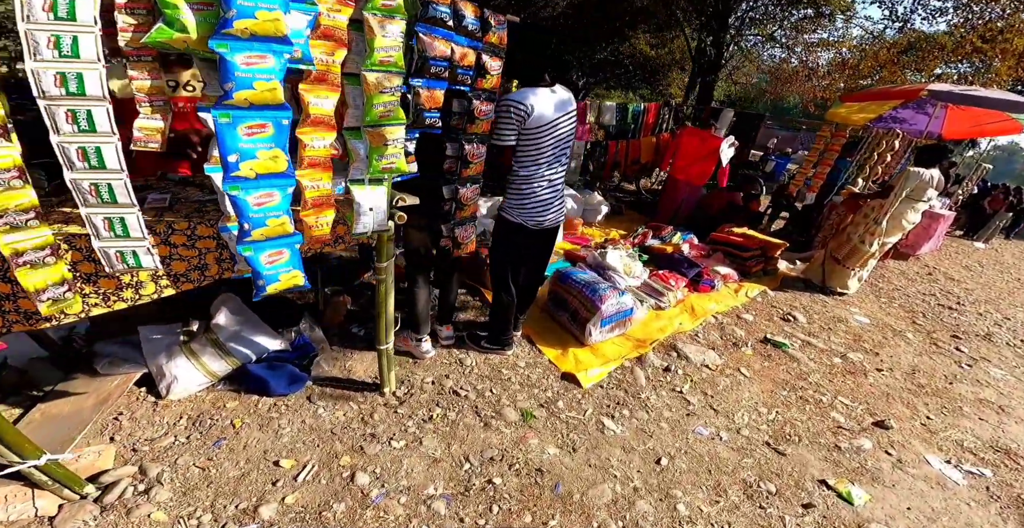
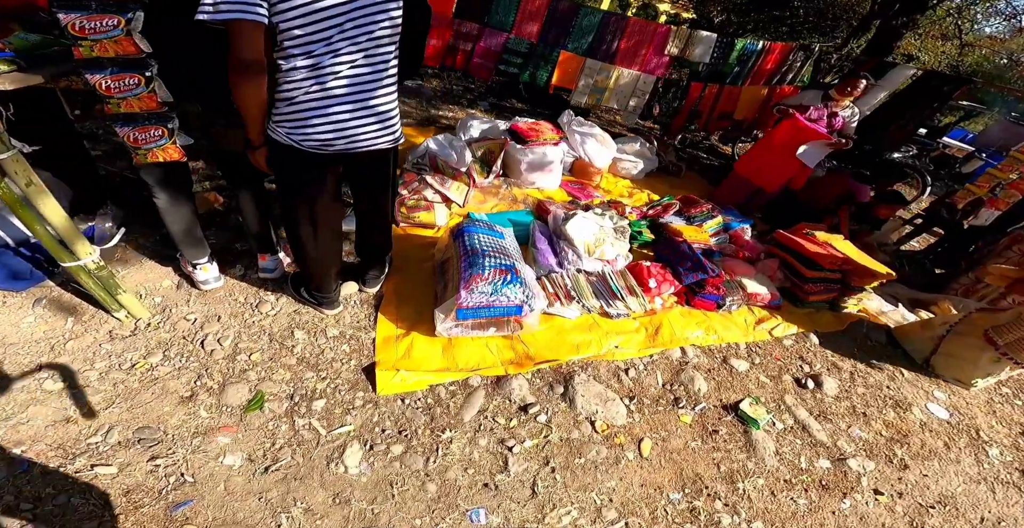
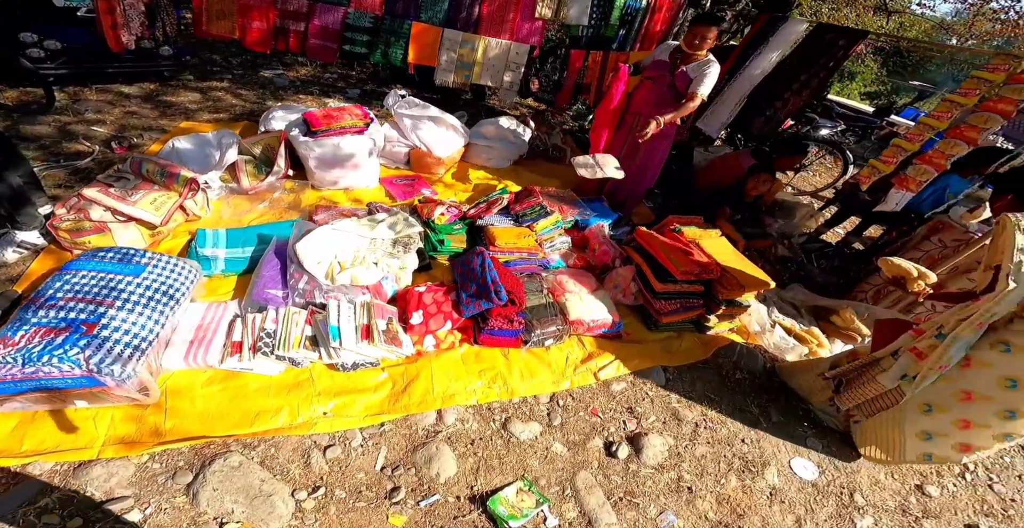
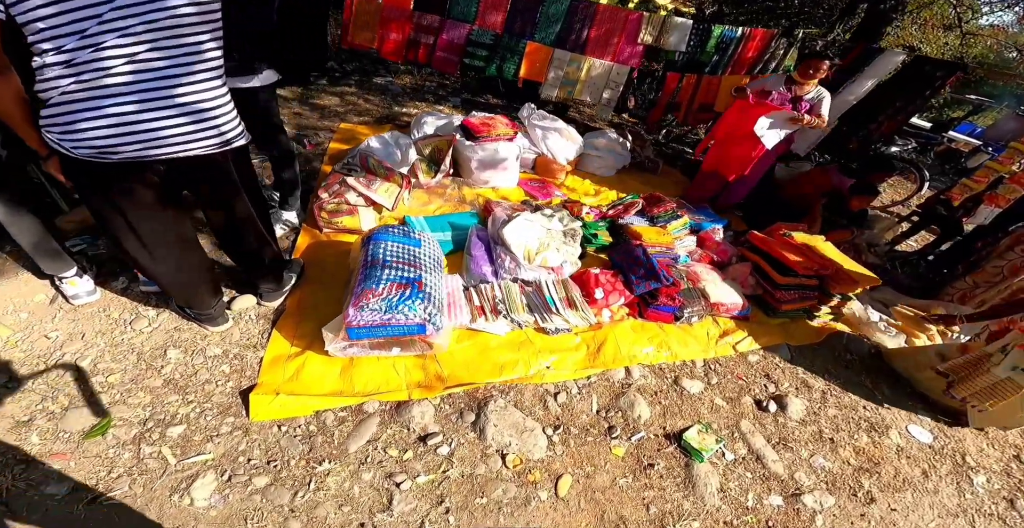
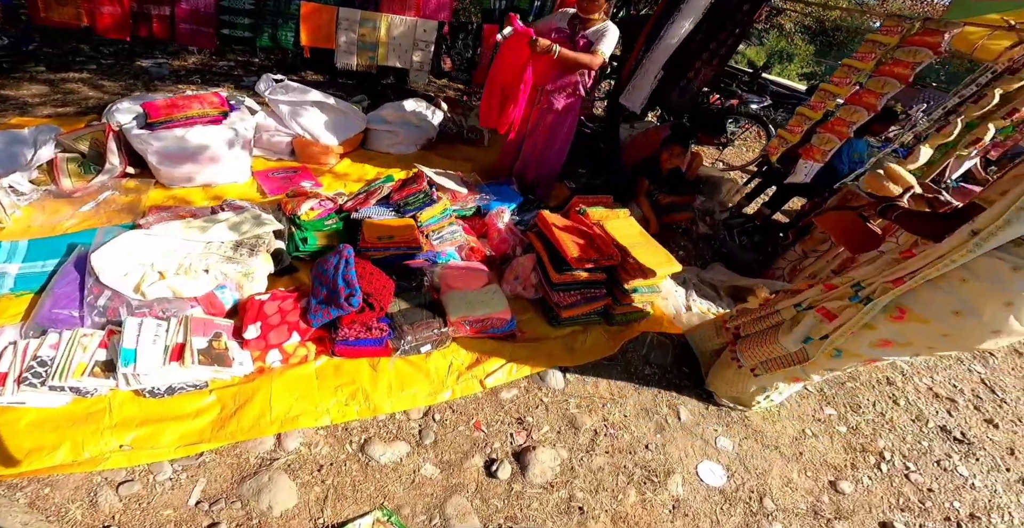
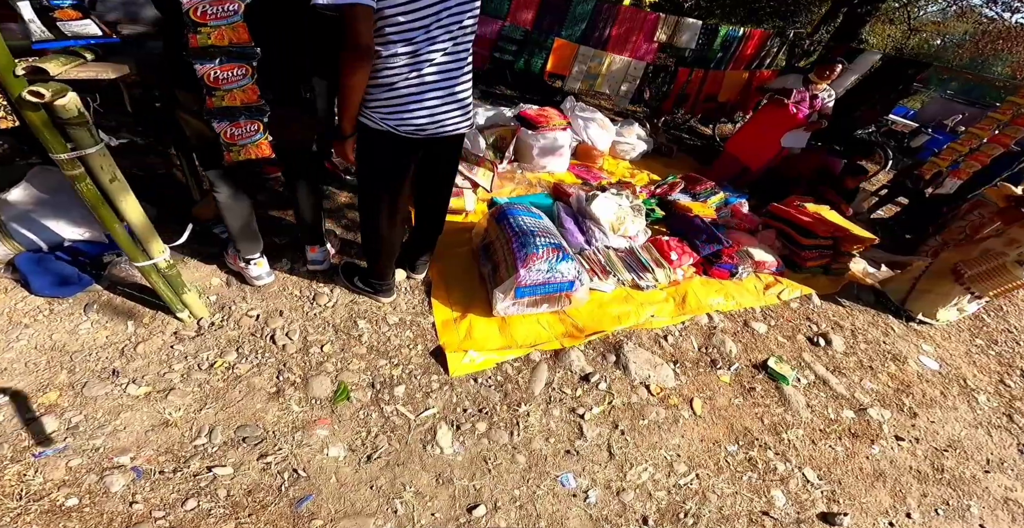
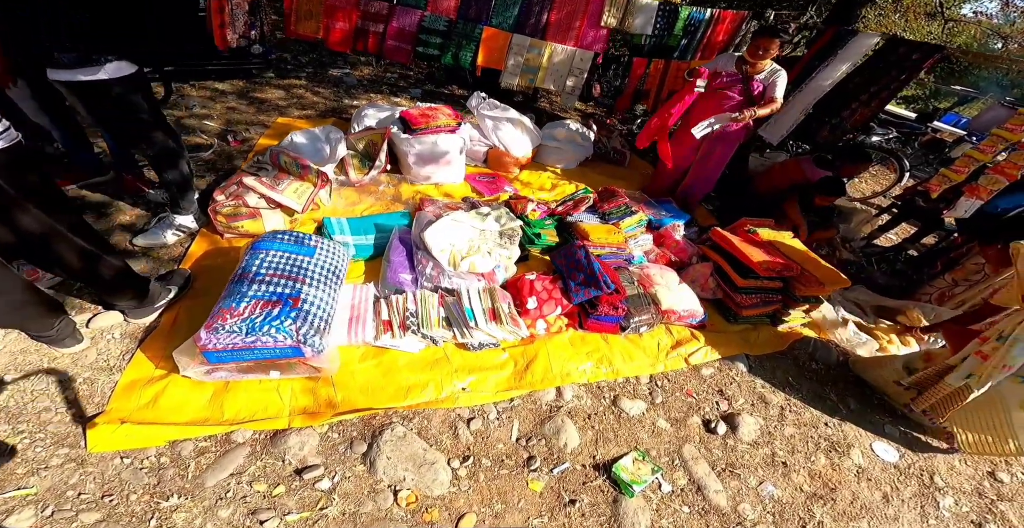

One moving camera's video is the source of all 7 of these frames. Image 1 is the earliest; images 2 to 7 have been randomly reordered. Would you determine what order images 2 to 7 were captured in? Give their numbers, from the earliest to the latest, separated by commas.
6, 2, 4, 7, 3, 5
